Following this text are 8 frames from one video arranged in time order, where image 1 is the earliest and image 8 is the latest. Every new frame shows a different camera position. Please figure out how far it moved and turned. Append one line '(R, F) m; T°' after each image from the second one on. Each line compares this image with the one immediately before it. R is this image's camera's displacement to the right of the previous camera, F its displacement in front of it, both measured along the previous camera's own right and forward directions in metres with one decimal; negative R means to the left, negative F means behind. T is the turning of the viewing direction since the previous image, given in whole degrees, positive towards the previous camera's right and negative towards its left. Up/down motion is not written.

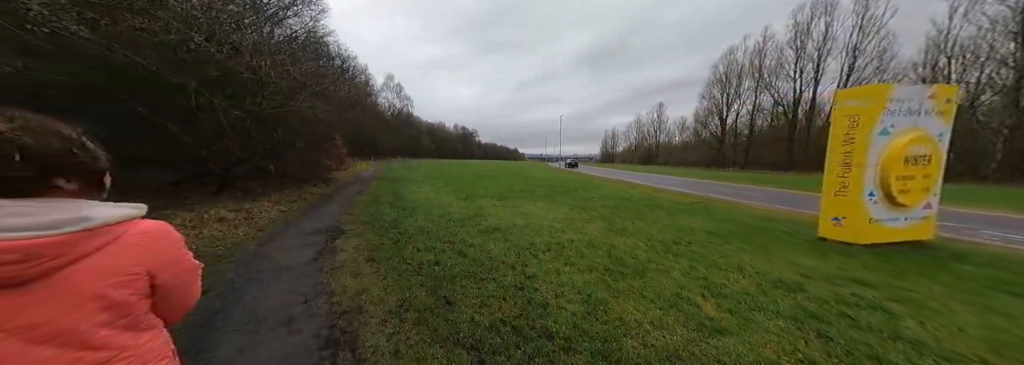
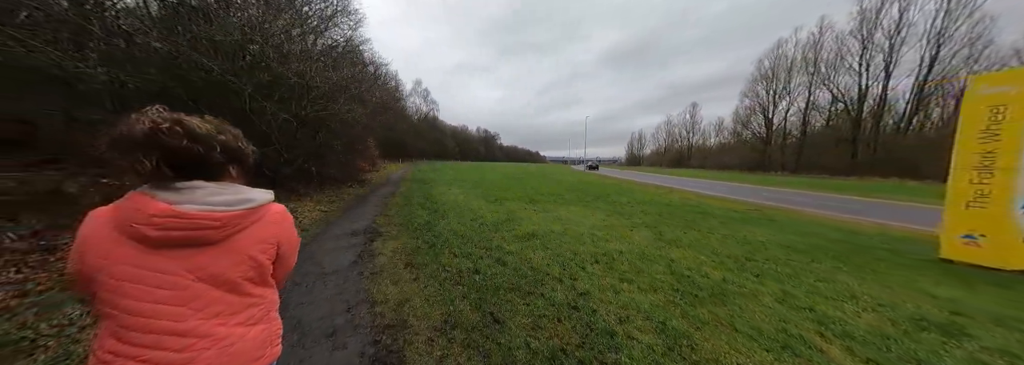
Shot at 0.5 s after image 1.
(-0.3, +0.3) m; -5°
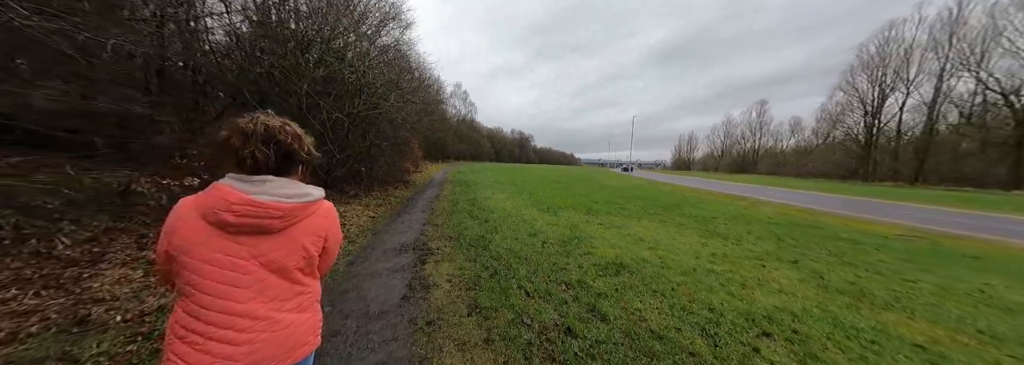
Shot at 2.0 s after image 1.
(-0.9, +1.3) m; -8°
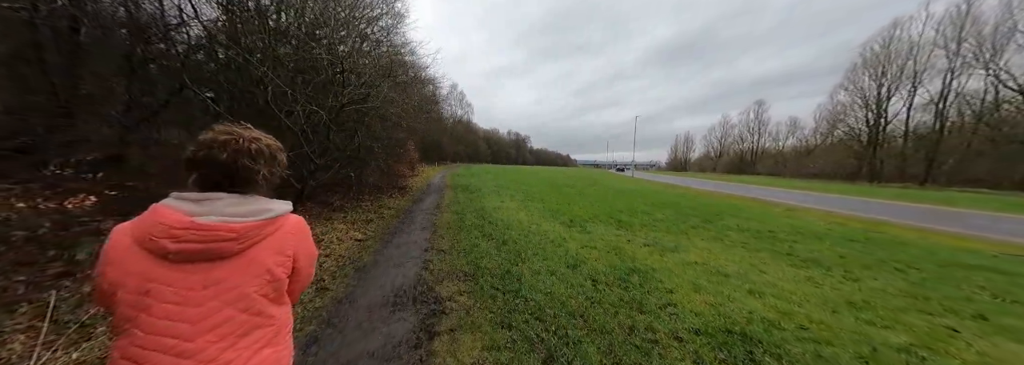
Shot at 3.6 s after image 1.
(-0.7, +1.8) m; +1°
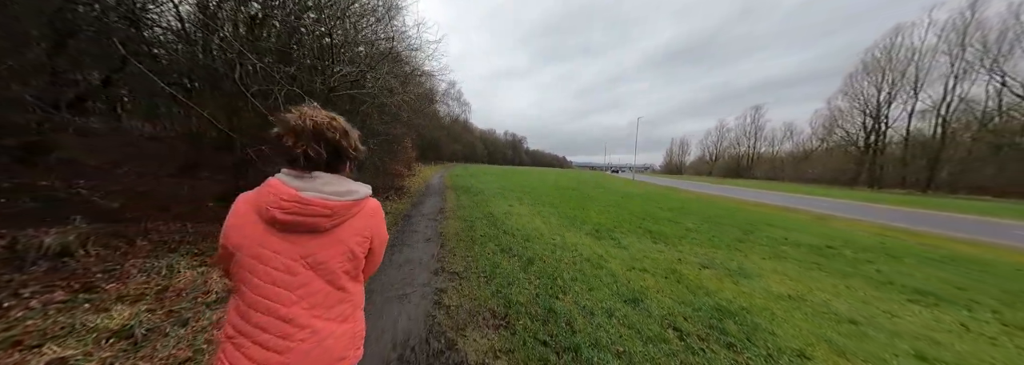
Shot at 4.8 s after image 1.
(-0.7, +1.4) m; +1°
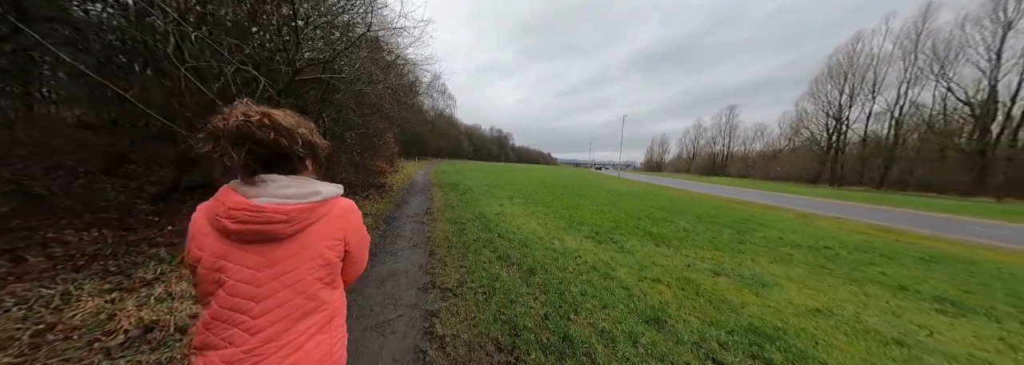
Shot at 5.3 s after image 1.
(-0.3, +0.7) m; +3°
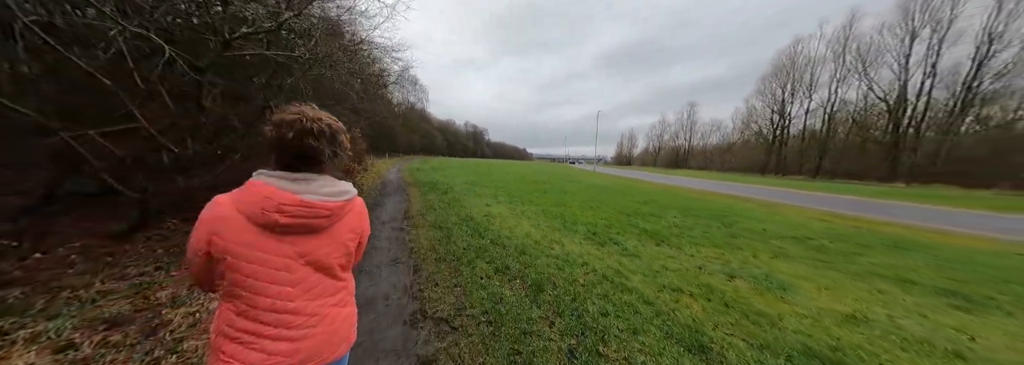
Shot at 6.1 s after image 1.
(-0.4, +0.8) m; +6°
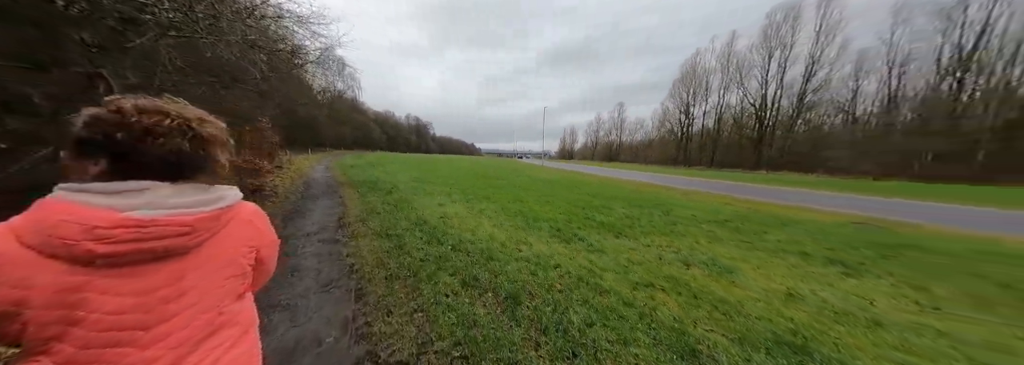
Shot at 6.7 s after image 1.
(-0.3, +0.6) m; +12°
